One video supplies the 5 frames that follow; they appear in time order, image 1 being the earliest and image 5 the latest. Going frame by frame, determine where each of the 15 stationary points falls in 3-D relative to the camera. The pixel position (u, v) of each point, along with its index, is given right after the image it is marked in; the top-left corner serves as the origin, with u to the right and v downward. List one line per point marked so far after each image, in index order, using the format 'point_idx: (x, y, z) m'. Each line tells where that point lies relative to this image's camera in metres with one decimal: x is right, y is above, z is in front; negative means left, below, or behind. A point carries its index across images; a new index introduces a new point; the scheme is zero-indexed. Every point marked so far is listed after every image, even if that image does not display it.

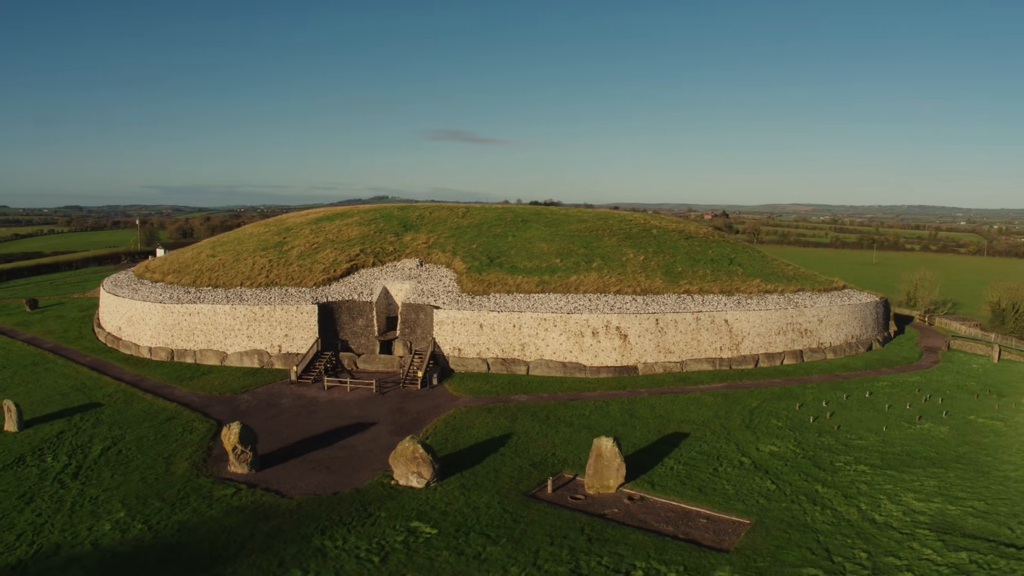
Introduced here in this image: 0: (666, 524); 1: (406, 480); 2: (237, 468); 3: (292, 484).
0: (+4.2, -6.3, +15.8) m
1: (-3.2, -5.8, +17.7) m
2: (-8.8, -5.8, +18.9) m
3: (-6.7, -6.1, +18.1) m
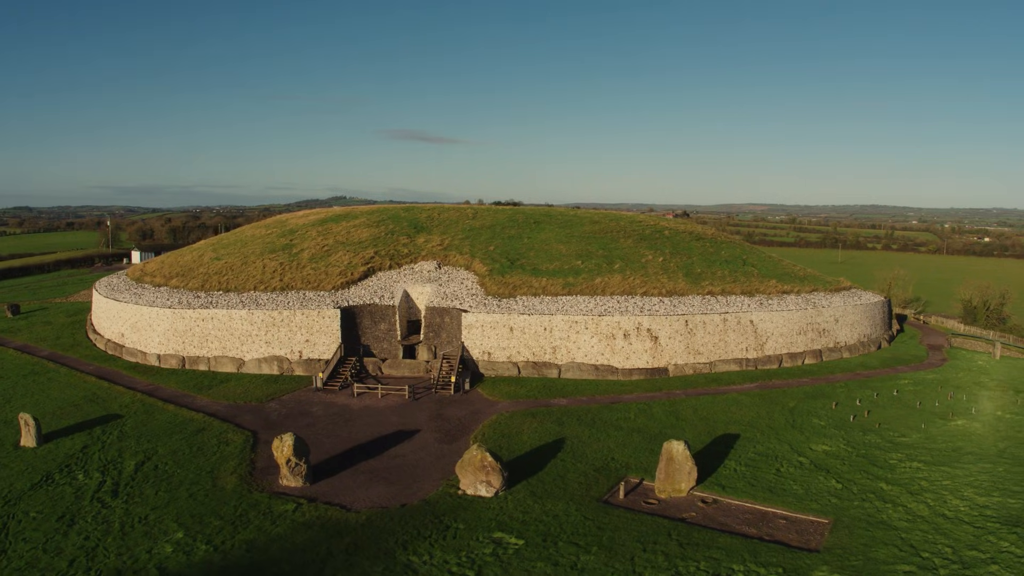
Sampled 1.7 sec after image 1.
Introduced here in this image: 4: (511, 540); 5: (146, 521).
0: (+6.4, -6.4, +15.9) m
1: (-1.1, -5.9, +17.3) m
2: (-6.8, -6.0, +18.1) m
3: (-4.7, -6.2, +17.5) m
4: (0.0, -6.4, +15.1) m
5: (-10.3, -6.6, +16.6) m
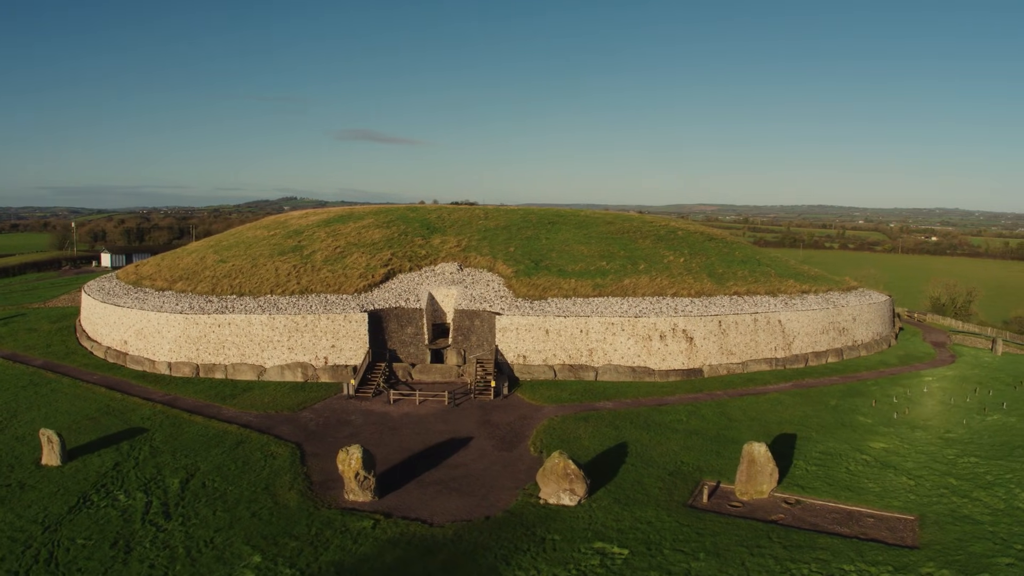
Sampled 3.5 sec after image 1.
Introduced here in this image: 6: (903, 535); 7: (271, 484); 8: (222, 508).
0: (+8.8, -6.4, +15.9) m
1: (+1.3, -6.0, +16.8) m
2: (-4.4, -6.1, +17.2) m
3: (-2.3, -6.3, +16.8) m
4: (+2.6, -6.5, +14.7) m
5: (-7.8, -6.7, +15.5) m
6: (+10.3, -6.5, +15.5) m
7: (-7.5, -6.1, +18.3) m
8: (-8.3, -6.3, +17.0) m
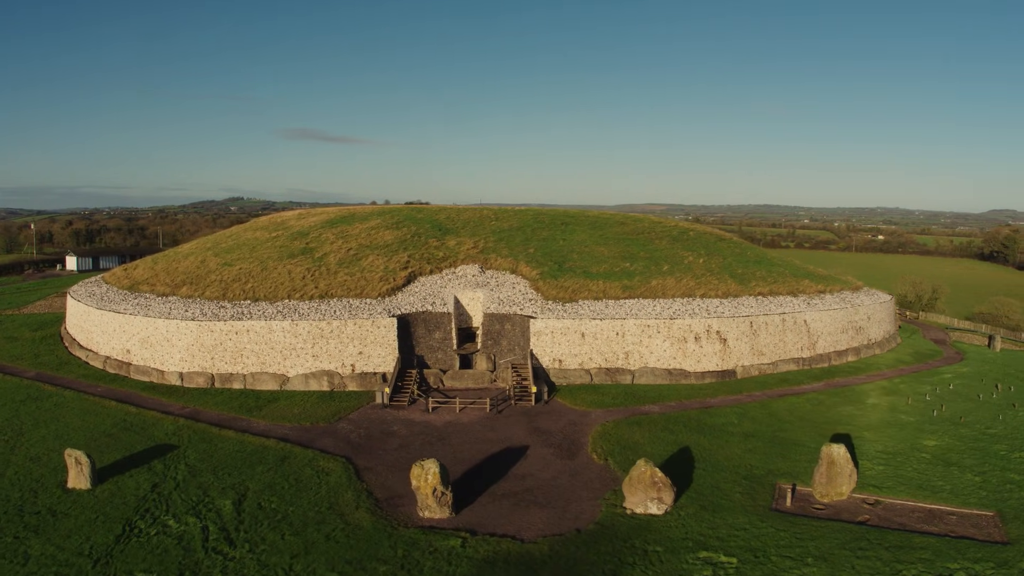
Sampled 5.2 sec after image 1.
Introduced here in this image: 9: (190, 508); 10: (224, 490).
0: (+11.3, -6.5, +16.0) m
1: (+3.7, -6.1, +16.3) m
2: (-2.1, -6.2, +16.3) m
3: (+0.1, -6.4, +16.0) m
4: (+5.1, -6.6, +14.3) m
5: (-5.3, -6.9, +14.3) m
6: (+12.7, -6.5, +15.7) m
7: (-5.2, -6.2, +17.2) m
8: (-5.9, -6.5, +15.8) m
9: (-9.3, -6.4, +17.0) m
10: (-8.8, -6.1, +18.0) m
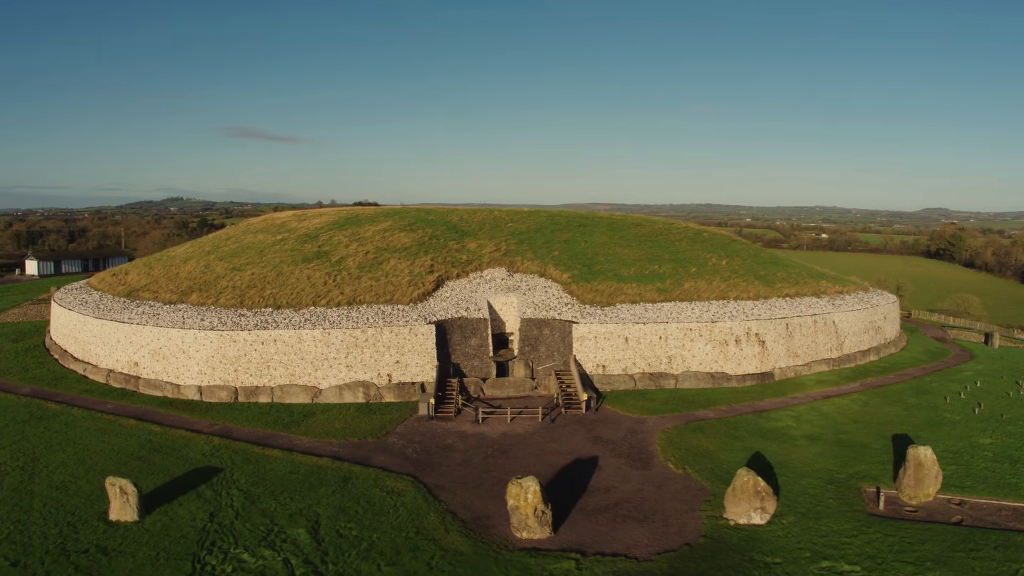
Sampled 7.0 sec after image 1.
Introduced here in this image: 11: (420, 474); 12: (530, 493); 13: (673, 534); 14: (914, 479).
0: (+14.0, -6.5, +16.2) m
1: (+6.4, -6.2, +15.8) m
2: (+0.6, -6.4, +15.4) m
3: (+2.8, -6.6, +15.3) m
4: (+8.0, -6.7, +13.9) m
5: (-2.4, -7.1, +13.1) m
6: (+15.5, -6.6, +15.9) m
7: (-2.5, -6.4, +16.0) m
8: (-3.2, -6.7, +14.6) m
9: (-6.6, -6.6, +15.5) m
10: (-6.2, -6.4, +16.5) m
11: (-3.0, -6.0, +19.1) m
12: (+0.5, -5.3, +15.3) m
13: (+4.2, -6.5, +15.6) m
14: (+11.9, -5.6, +17.3) m
